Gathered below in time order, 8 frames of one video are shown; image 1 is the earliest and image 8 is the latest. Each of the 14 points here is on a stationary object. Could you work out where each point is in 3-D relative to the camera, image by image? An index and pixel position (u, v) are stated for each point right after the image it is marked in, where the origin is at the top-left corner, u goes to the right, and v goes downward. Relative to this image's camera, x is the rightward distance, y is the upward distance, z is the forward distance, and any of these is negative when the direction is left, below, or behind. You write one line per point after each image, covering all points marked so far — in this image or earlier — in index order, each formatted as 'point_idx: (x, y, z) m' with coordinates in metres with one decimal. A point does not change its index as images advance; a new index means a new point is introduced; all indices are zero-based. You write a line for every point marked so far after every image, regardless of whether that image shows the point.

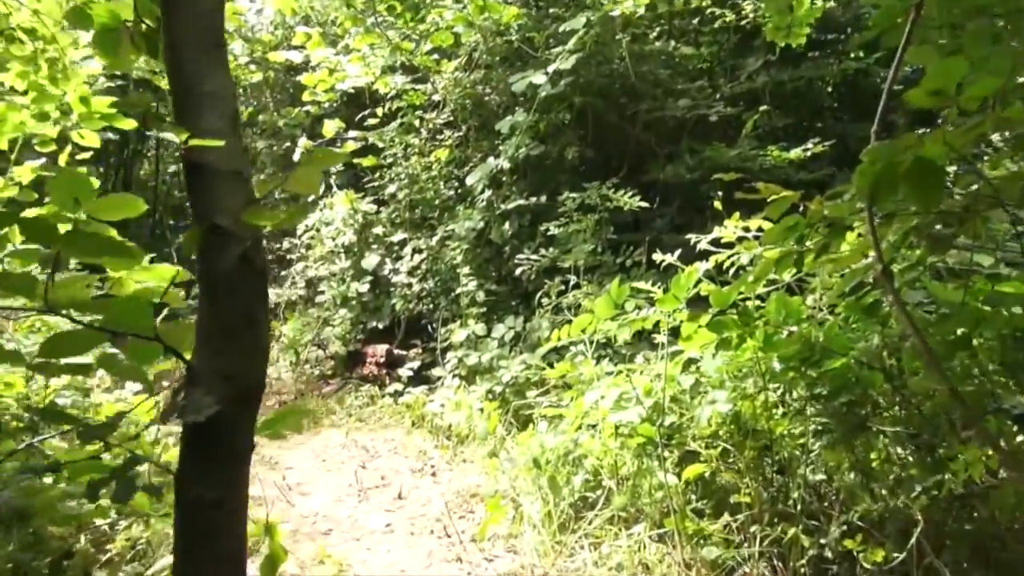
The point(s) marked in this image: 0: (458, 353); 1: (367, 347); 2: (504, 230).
0: (-0.2, -0.3, +3.5) m
1: (-0.7, -0.3, +3.9) m
2: (0.0, +0.2, +3.6) m
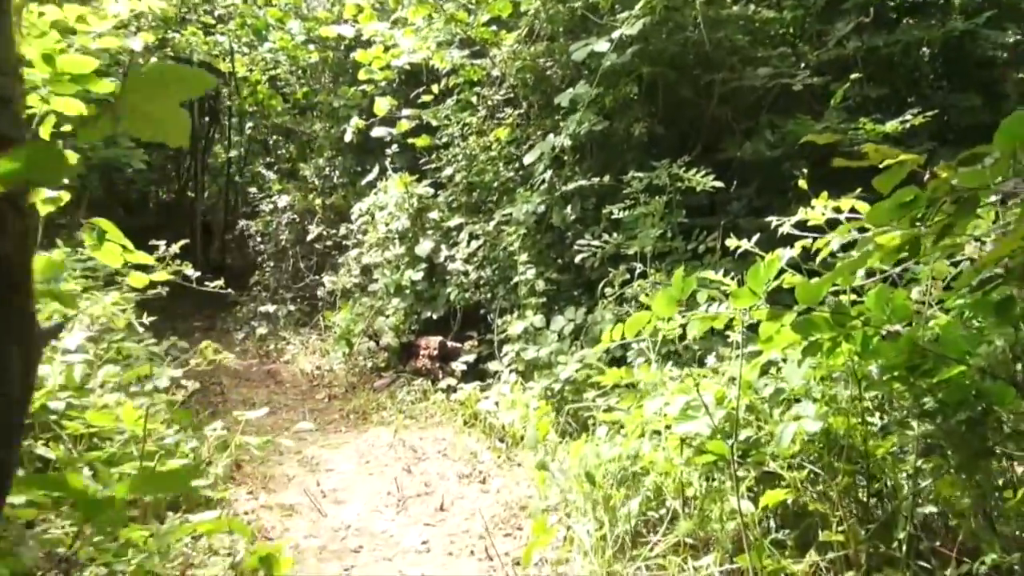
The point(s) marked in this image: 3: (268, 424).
0: (0.0, -0.2, +3.2) m
1: (-0.4, -0.2, +3.7) m
2: (+0.2, +0.3, +3.4) m
3: (-0.9, -0.5, +3.3) m
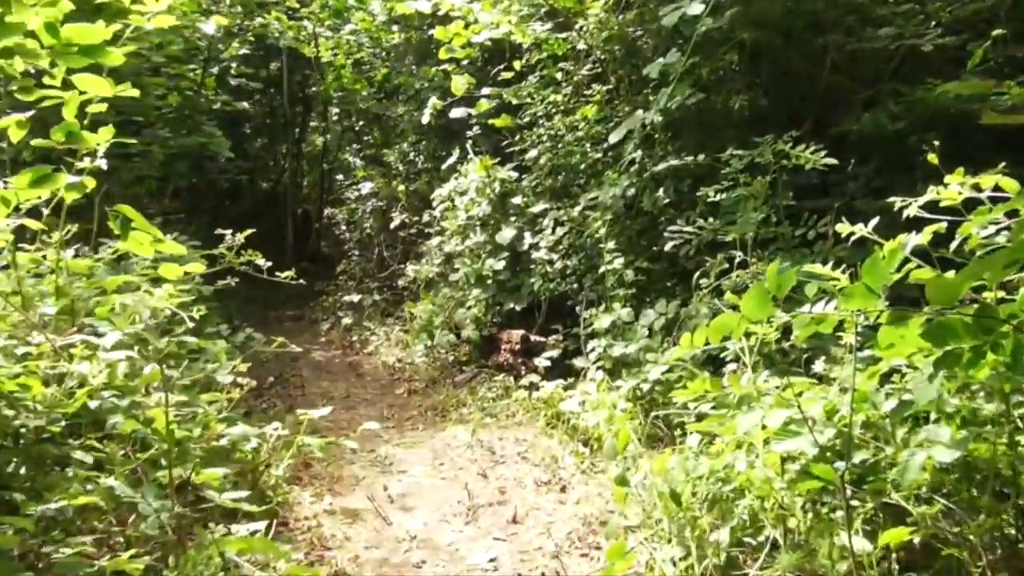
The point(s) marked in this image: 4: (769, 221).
0: (+0.3, -0.2, +3.0) m
1: (0.0, -0.2, +3.5) m
2: (+0.5, +0.3, +3.1) m
3: (-0.6, -0.5, +3.2) m
4: (+0.8, +0.2, +2.8) m
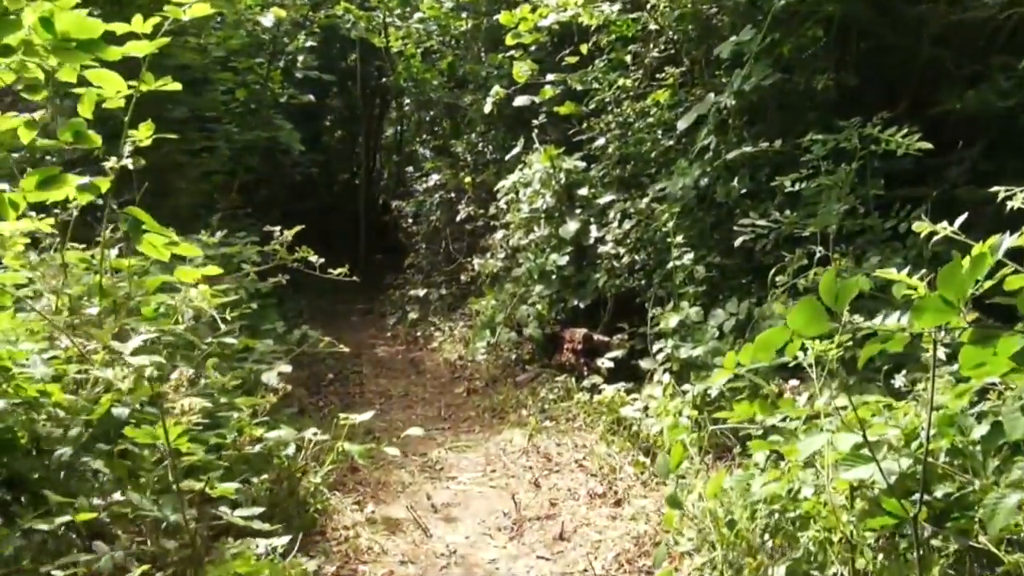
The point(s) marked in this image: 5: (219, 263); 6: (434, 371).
0: (+0.5, -0.2, +2.8) m
1: (+0.2, -0.2, +3.4) m
2: (+0.7, +0.3, +2.9) m
3: (-0.4, -0.5, +3.1) m
4: (+1.0, +0.2, +2.6) m
5: (-0.9, +0.1, +2.7) m
6: (-0.3, -0.4, +3.7) m
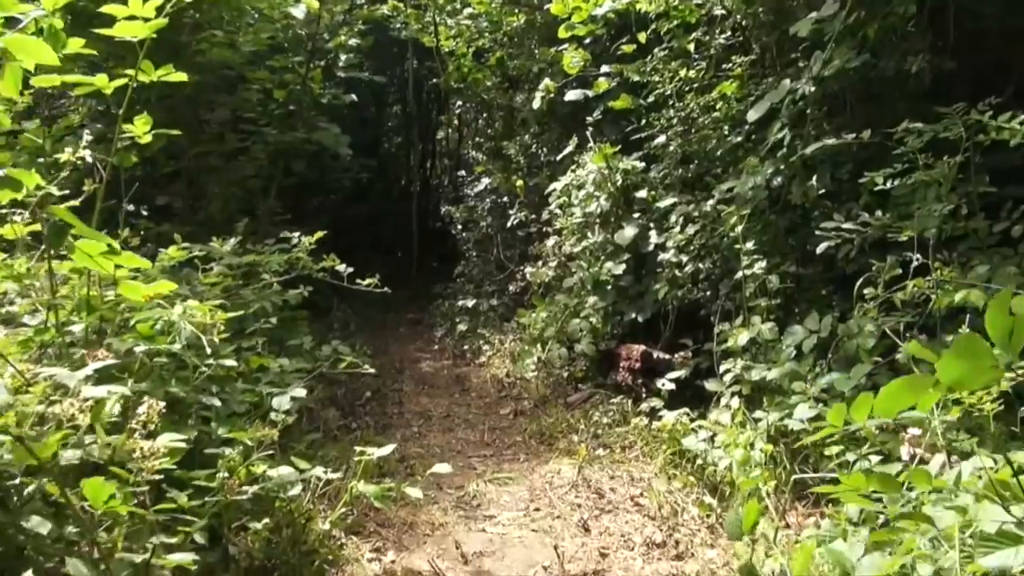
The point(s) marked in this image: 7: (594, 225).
0: (+0.6, -0.2, +2.5) m
1: (+0.4, -0.2, +3.1) m
2: (+0.9, +0.3, +2.5) m
3: (-0.2, -0.5, +2.8) m
4: (+1.1, +0.2, +2.2) m
5: (-0.8, 0.0, +2.5) m
6: (-0.1, -0.4, +3.5) m
7: (+0.3, +0.2, +3.2) m
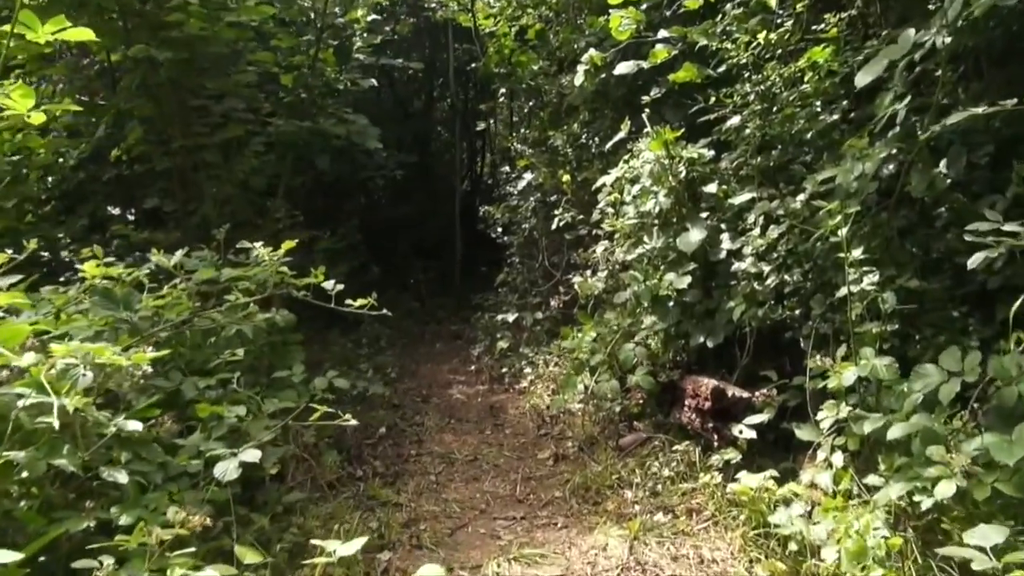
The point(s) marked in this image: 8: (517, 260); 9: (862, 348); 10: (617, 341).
0: (+0.7, -0.3, +1.9) m
1: (+0.5, -0.3, +2.5) m
2: (+0.9, +0.2, +1.9) m
3: (-0.1, -0.6, +2.3) m
4: (+1.2, +0.1, +1.6) m
5: (-0.7, 0.0, +2.0) m
6: (0.0, -0.5, +2.9) m
7: (+0.4, +0.2, +2.7) m
8: (0.0, +0.1, +4.0) m
9: (+0.8, -0.1, +1.9) m
10: (+0.3, -0.2, +2.7) m
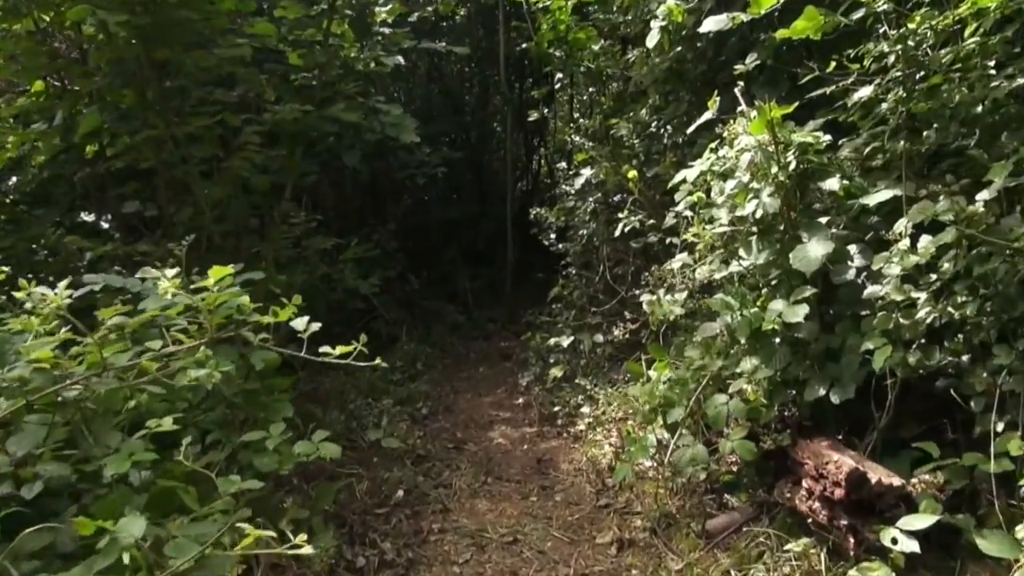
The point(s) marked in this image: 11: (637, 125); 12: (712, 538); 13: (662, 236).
0: (+0.8, -0.3, +1.2) m
1: (+0.6, -0.3, +1.8) m
2: (+1.0, +0.2, +1.2) m
3: (-0.1, -0.6, +1.7) m
4: (+1.2, +0.1, +0.9) m
5: (-0.7, -0.1, +1.5) m
6: (+0.2, -0.5, +2.3) m
7: (+0.5, +0.1, +2.0) m
8: (+0.2, +0.1, +3.4) m
9: (+0.9, -0.2, +1.3) m
10: (+0.4, -0.2, +2.0) m
11: (+0.5, +0.6, +3.1) m
12: (+0.4, -0.5, +1.8) m
13: (+0.5, +0.2, +2.9) m
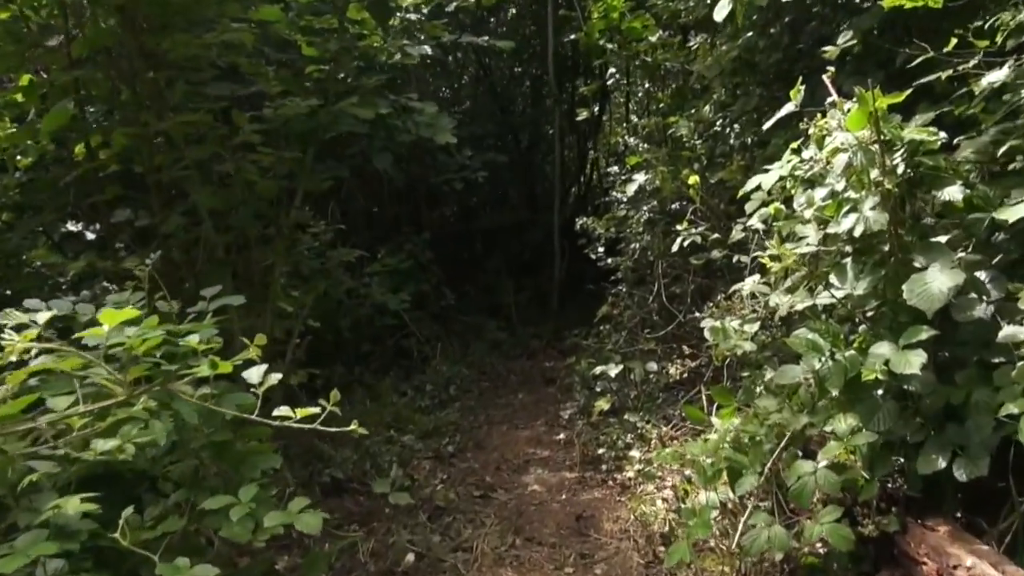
0: (+0.8, -0.4, +0.8) m
1: (+0.7, -0.4, +1.4) m
2: (+1.0, +0.1, +0.8) m
3: (0.0, -0.7, +1.3) m
4: (+1.2, 0.0, +0.4) m
5: (-0.6, -0.1, +1.1) m
6: (+0.2, -0.6, +1.9) m
7: (+0.6, +0.1, +1.6) m
8: (+0.4, 0.0, +3.0) m
9: (+0.9, -0.3, +0.8) m
10: (+0.5, -0.3, +1.6) m
11: (+0.6, +0.5, +2.7) m
12: (+0.5, -0.6, +1.4) m
13: (+0.6, +0.1, +2.5) m
